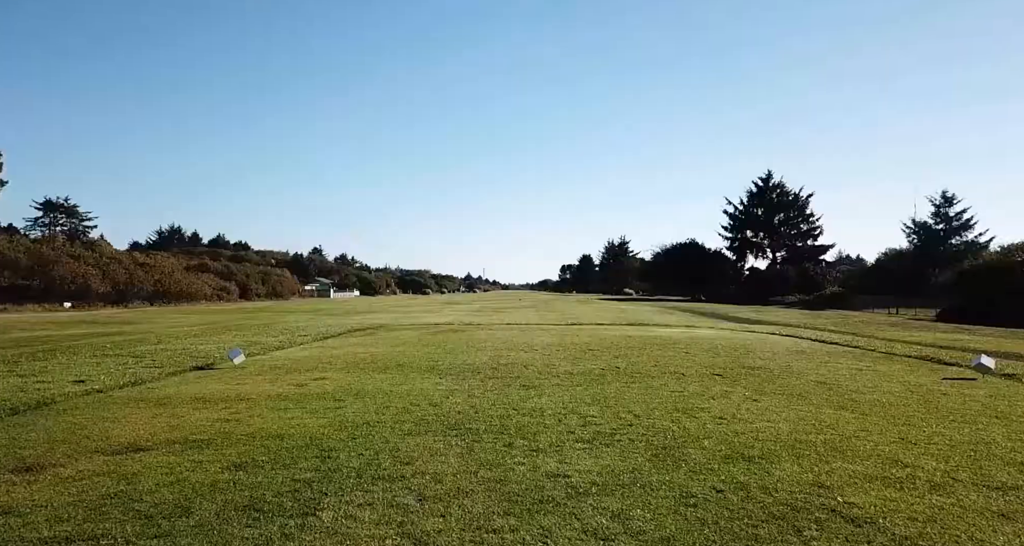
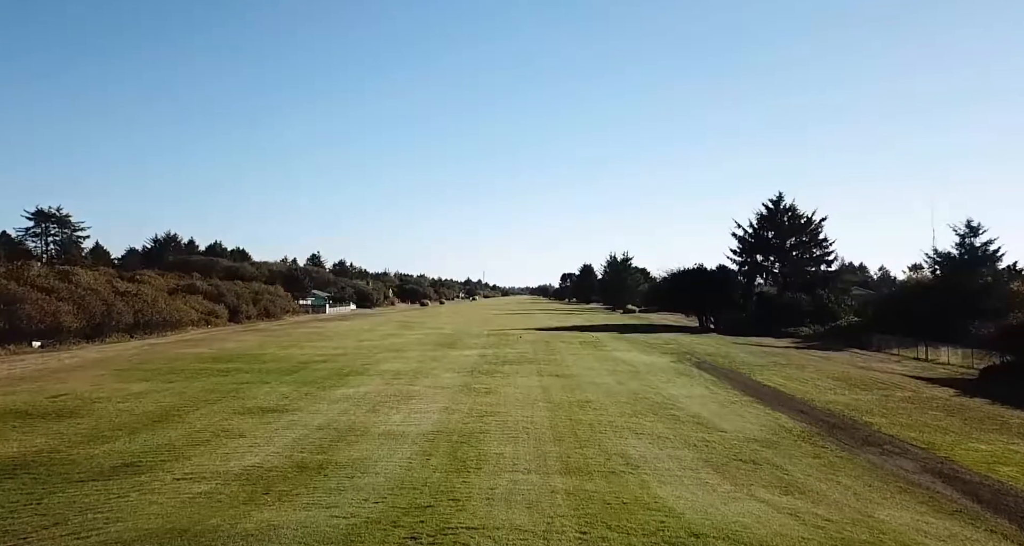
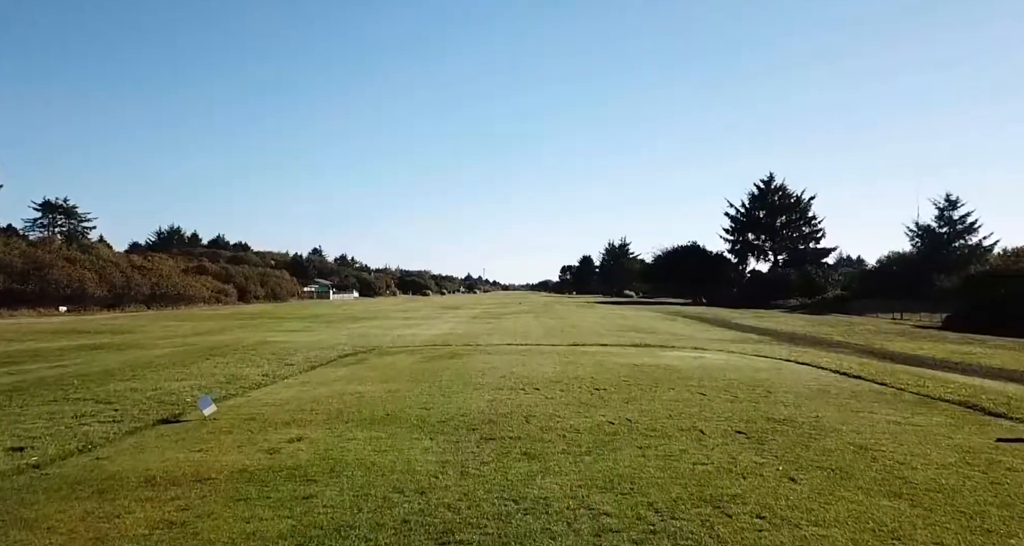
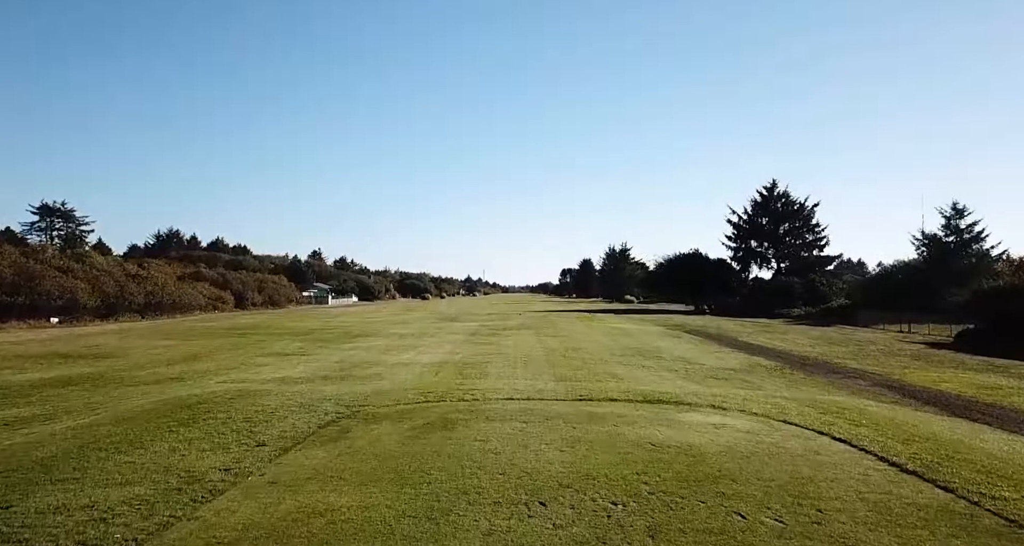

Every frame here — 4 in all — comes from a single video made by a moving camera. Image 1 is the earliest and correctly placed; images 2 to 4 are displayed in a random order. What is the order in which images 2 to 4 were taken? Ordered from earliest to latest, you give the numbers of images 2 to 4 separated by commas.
3, 4, 2
